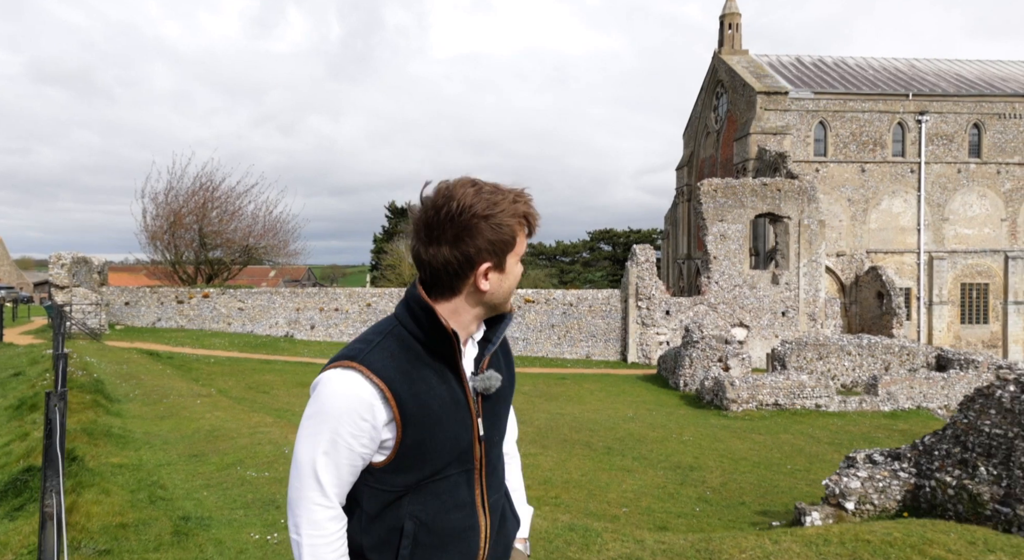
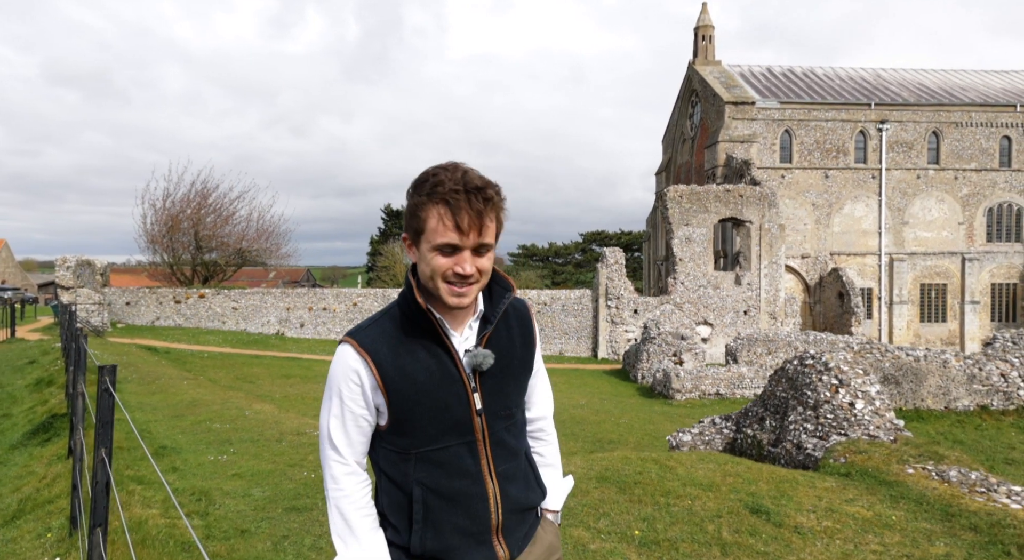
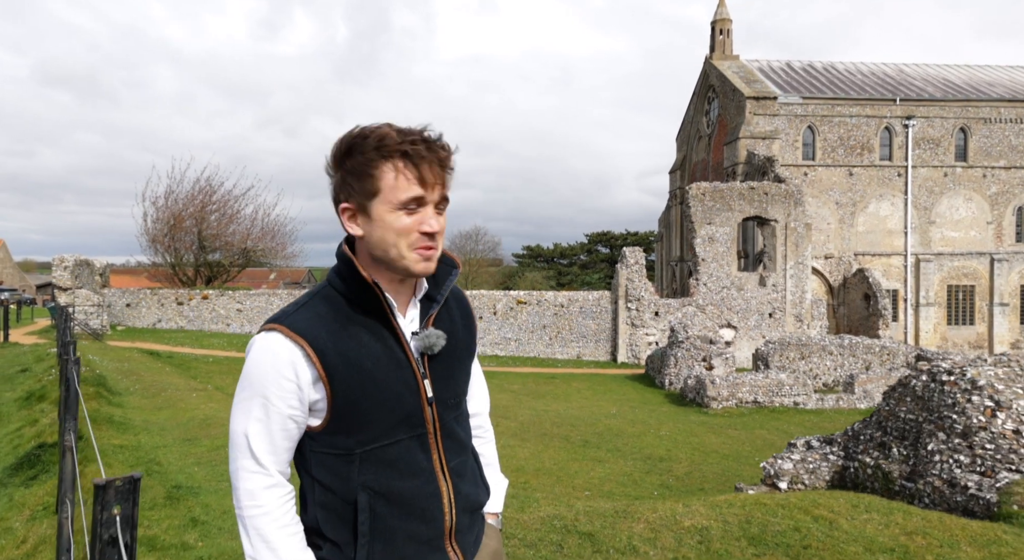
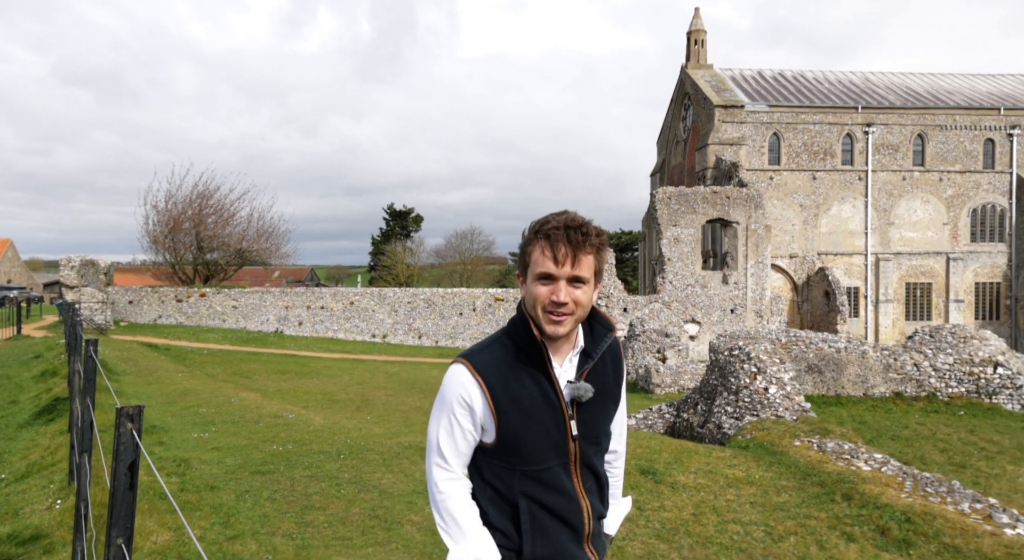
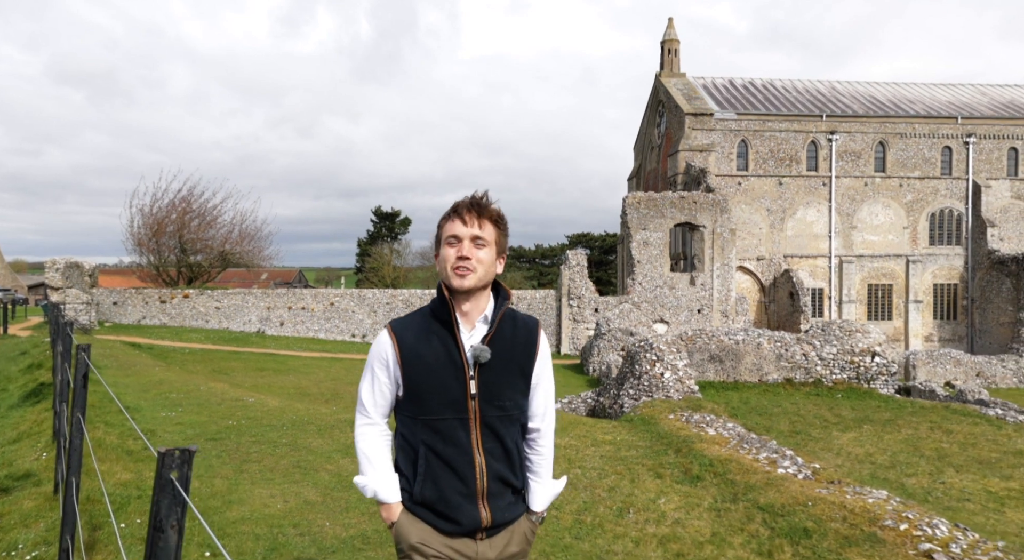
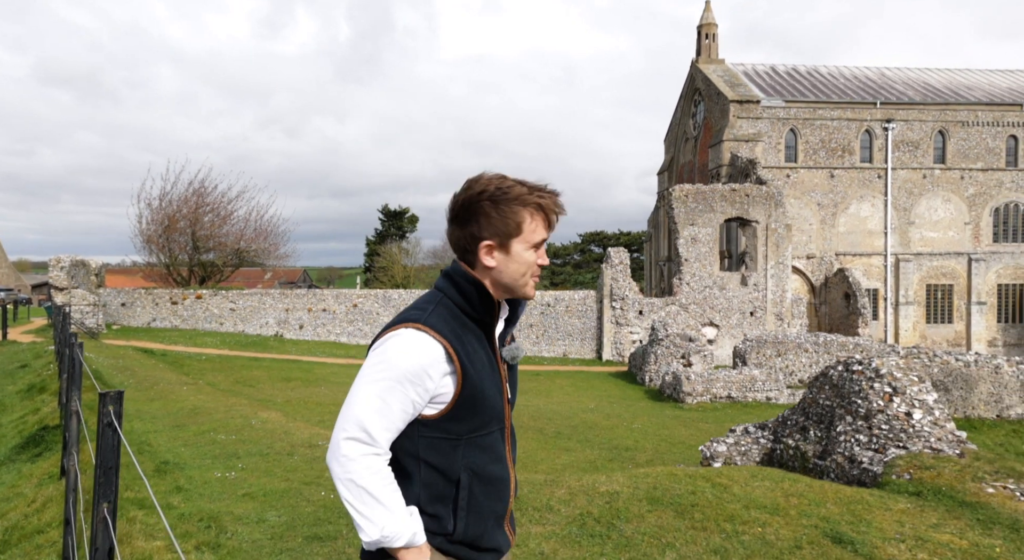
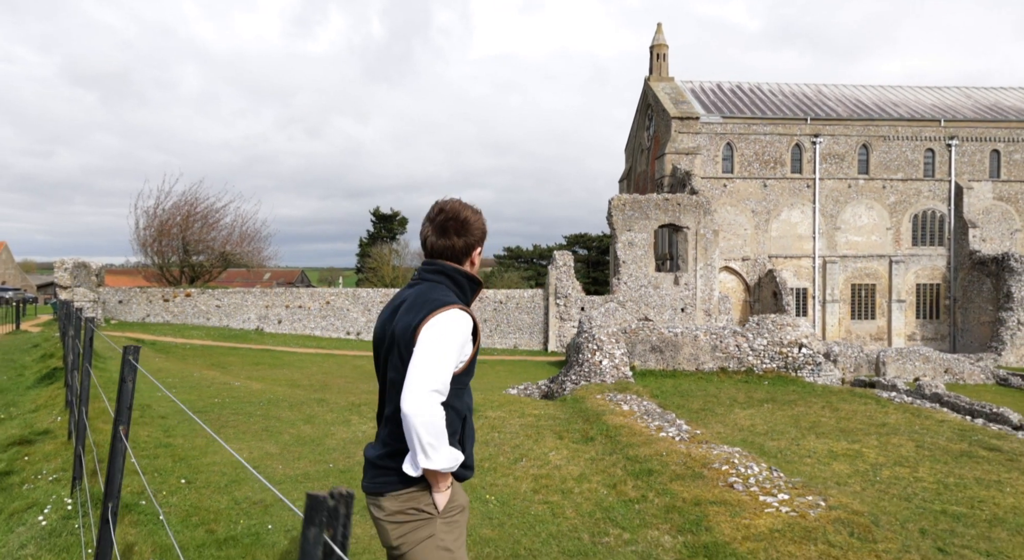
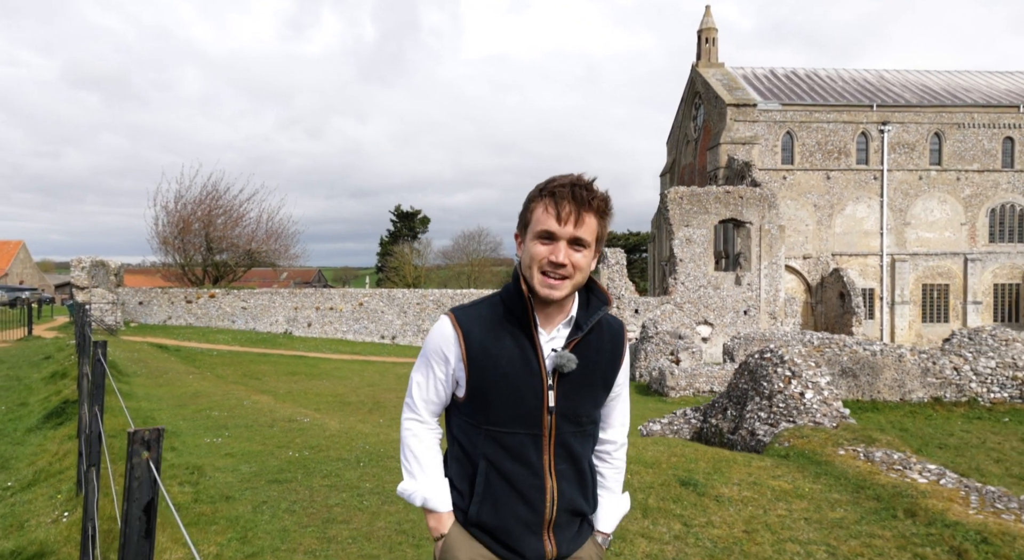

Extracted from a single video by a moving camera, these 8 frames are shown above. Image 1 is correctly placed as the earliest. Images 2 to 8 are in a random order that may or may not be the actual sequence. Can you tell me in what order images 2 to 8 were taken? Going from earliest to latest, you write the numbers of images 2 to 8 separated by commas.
3, 6, 2, 8, 4, 5, 7
